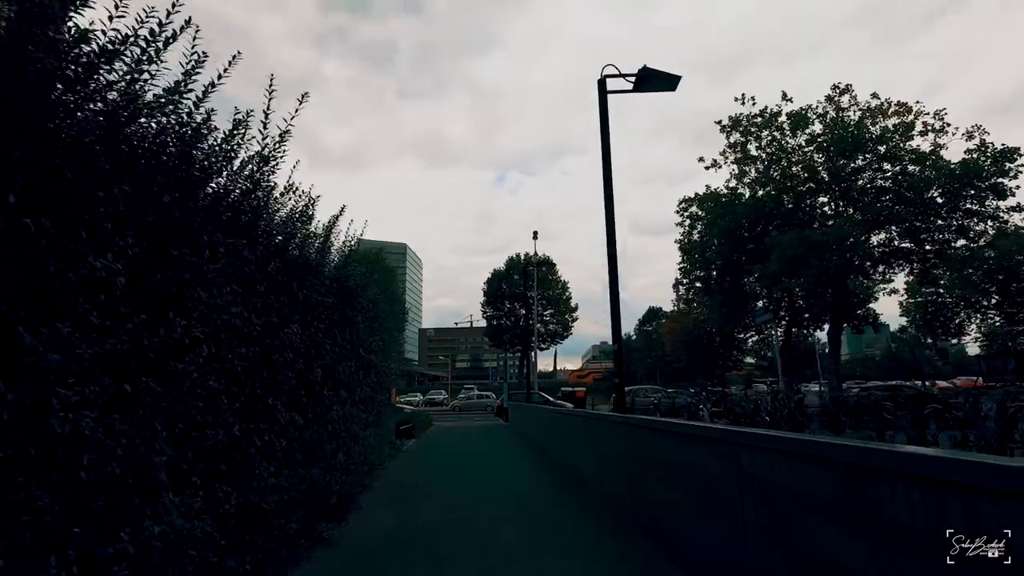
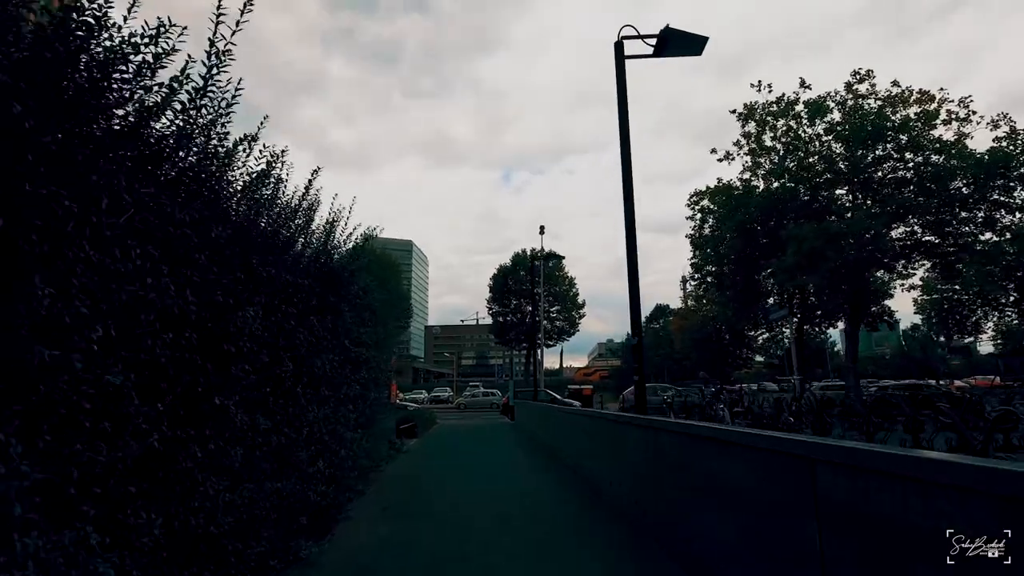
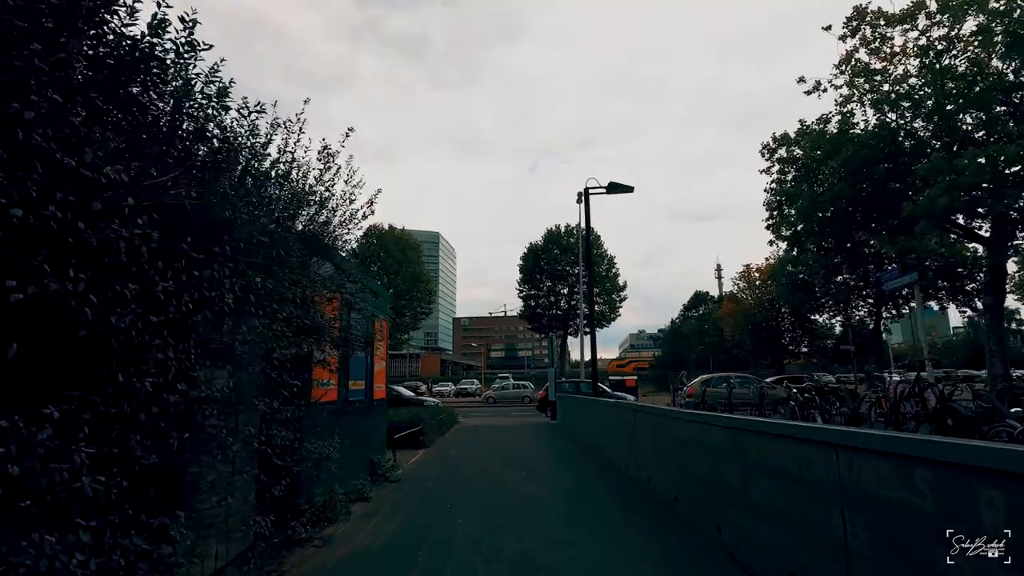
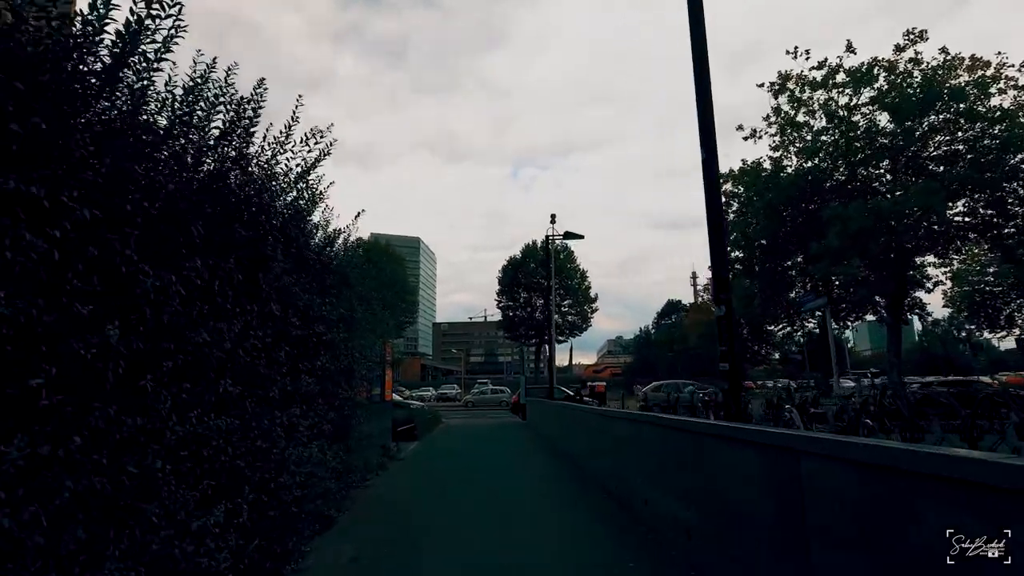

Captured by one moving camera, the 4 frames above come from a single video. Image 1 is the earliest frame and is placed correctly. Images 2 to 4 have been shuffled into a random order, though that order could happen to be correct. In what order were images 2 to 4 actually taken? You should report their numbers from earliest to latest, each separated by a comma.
2, 4, 3
